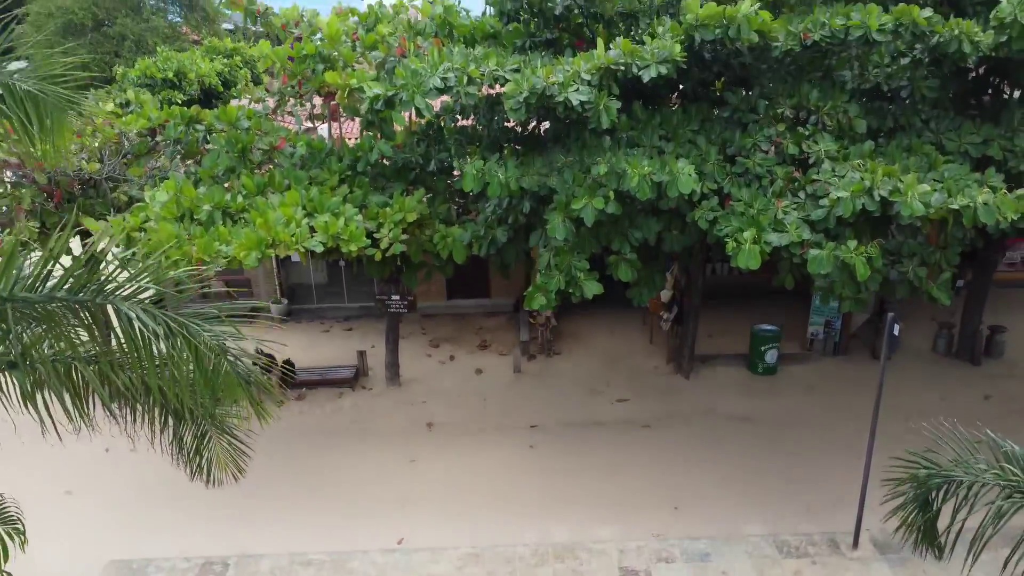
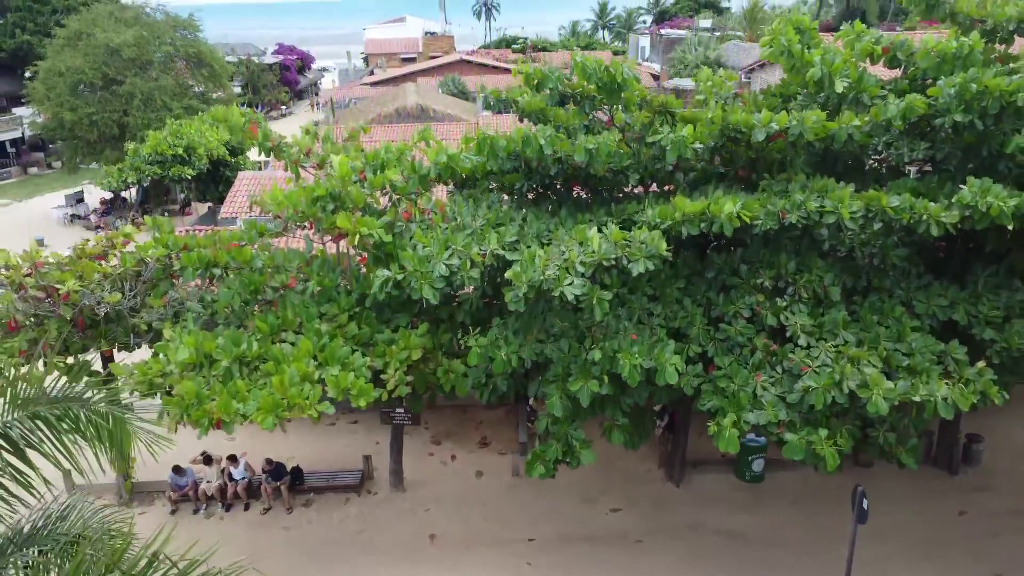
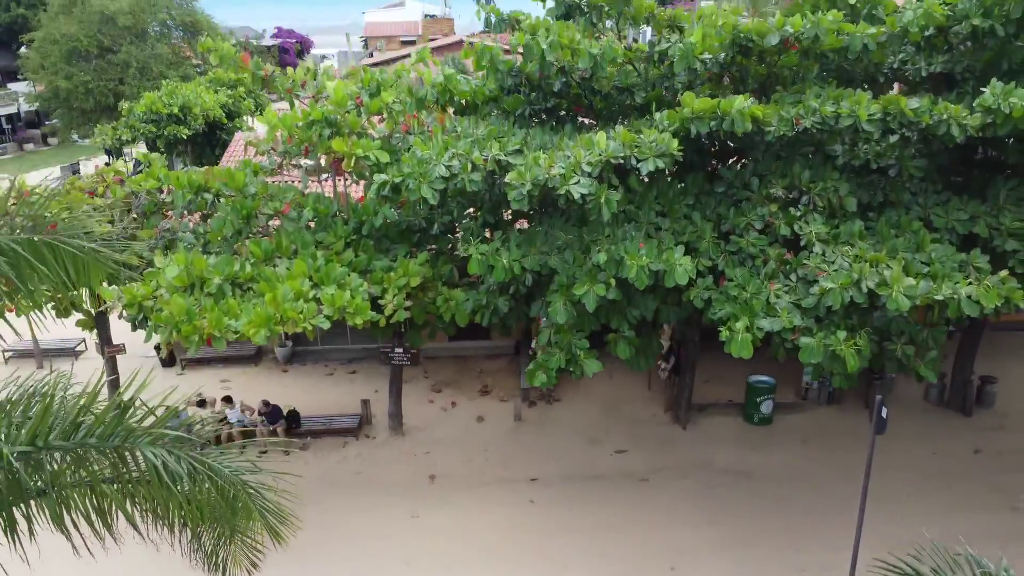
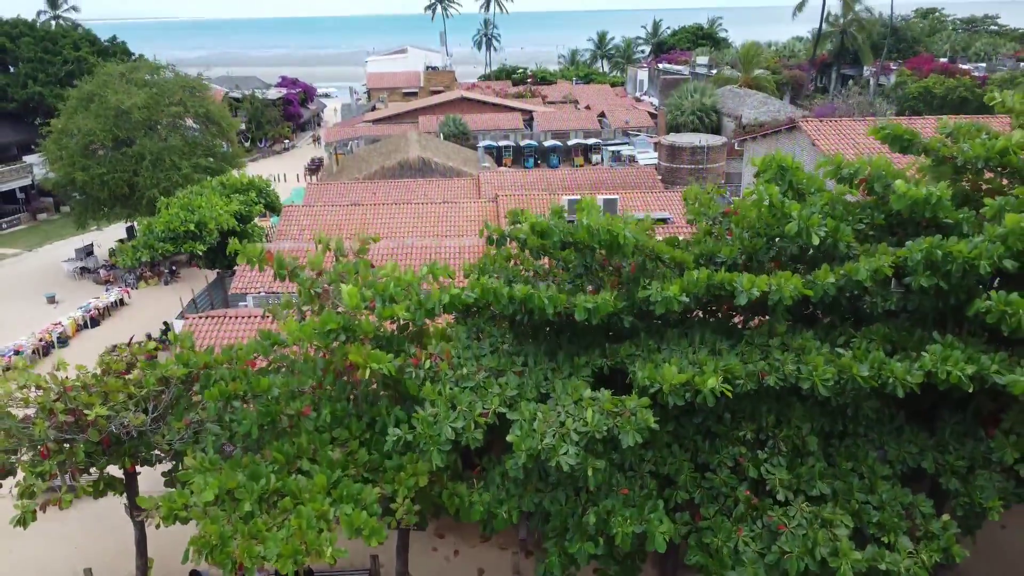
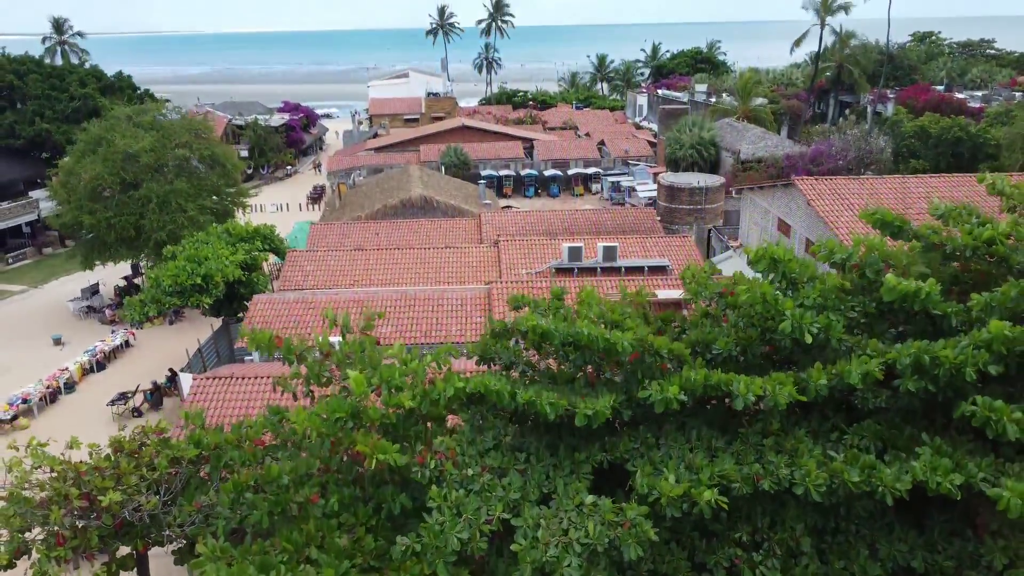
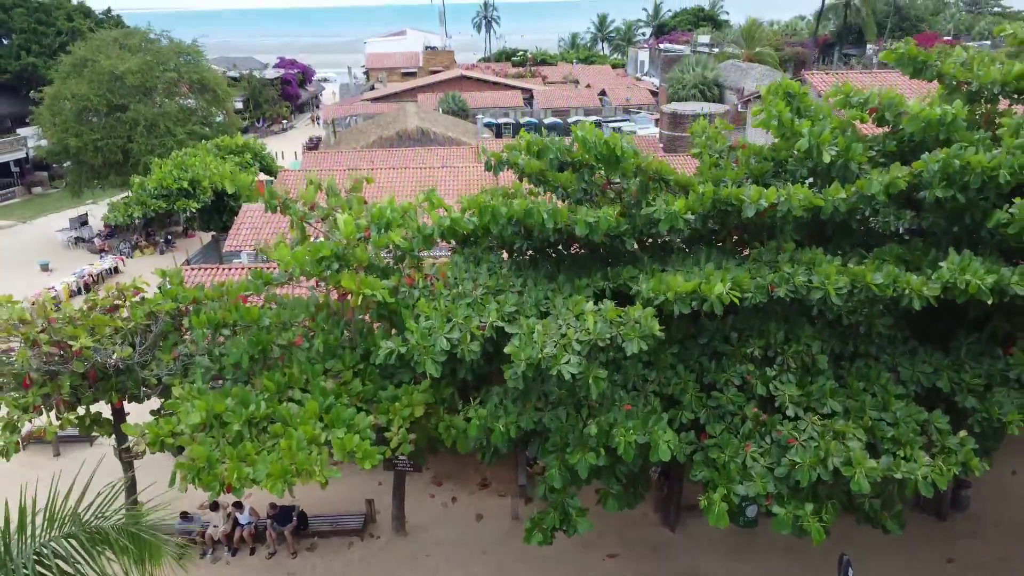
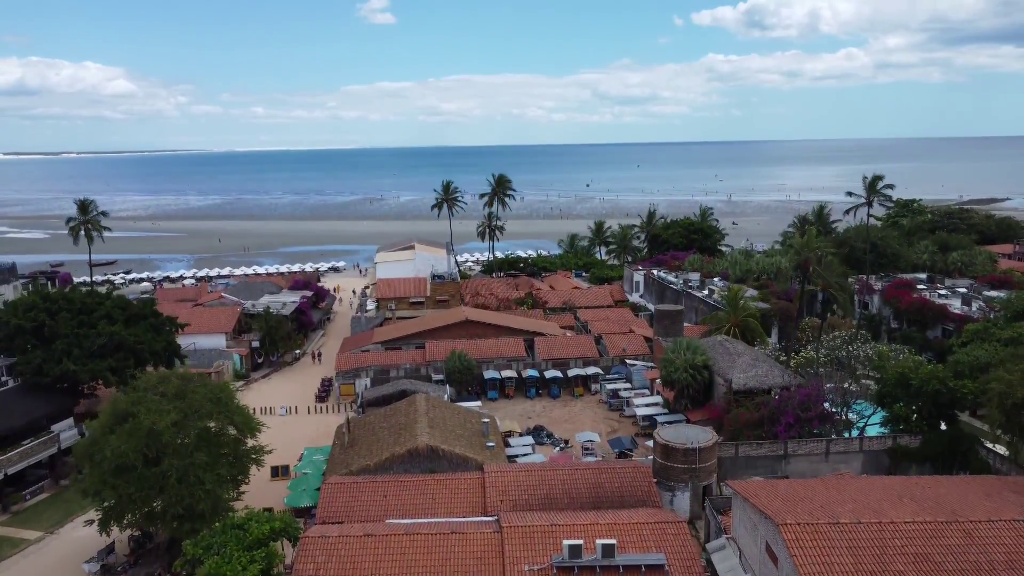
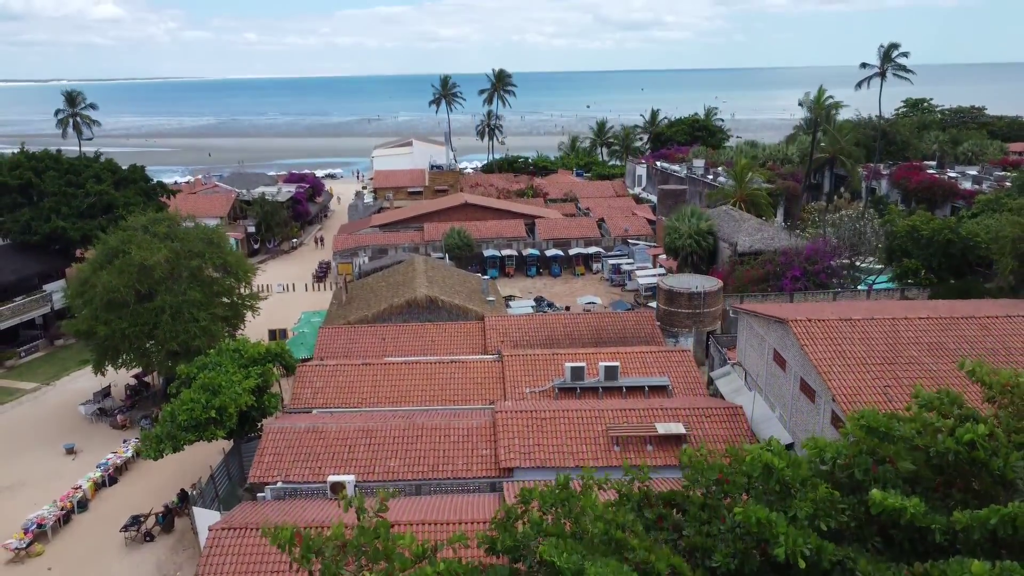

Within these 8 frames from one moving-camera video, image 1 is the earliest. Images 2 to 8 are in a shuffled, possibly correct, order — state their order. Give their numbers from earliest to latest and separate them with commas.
3, 2, 6, 4, 5, 8, 7
